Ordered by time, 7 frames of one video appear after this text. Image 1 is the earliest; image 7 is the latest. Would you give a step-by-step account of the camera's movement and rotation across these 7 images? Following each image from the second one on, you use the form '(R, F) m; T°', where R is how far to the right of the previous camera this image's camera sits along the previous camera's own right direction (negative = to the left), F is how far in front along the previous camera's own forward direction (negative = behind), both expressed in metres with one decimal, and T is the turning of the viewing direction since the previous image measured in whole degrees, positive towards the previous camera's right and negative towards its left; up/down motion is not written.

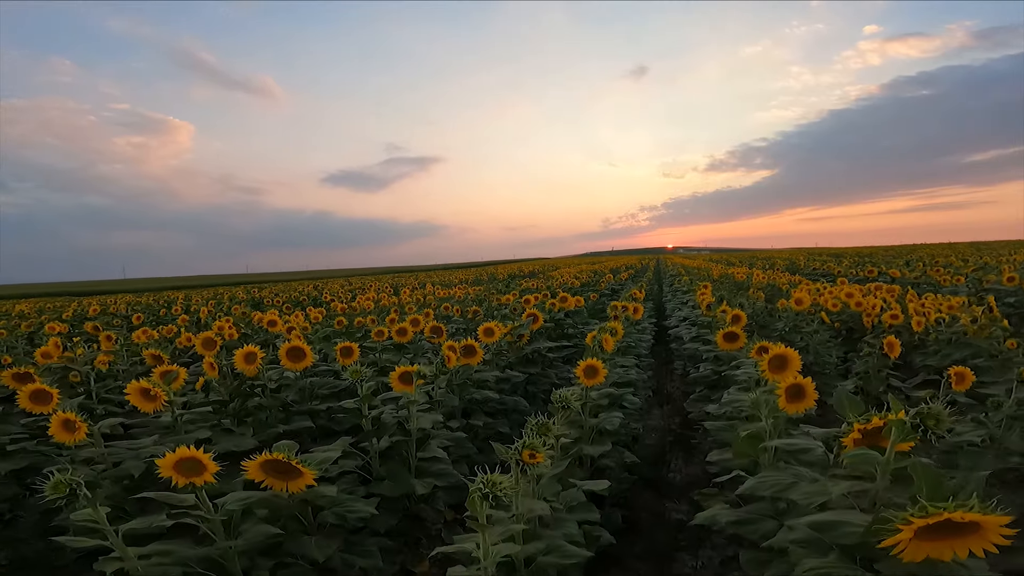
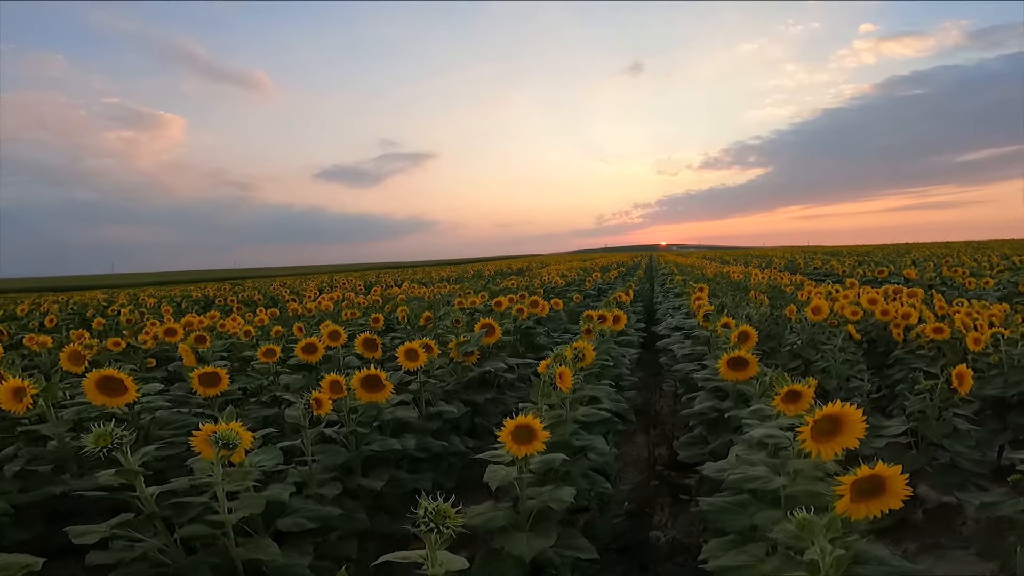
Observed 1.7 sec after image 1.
(+0.5, +1.7) m; +1°
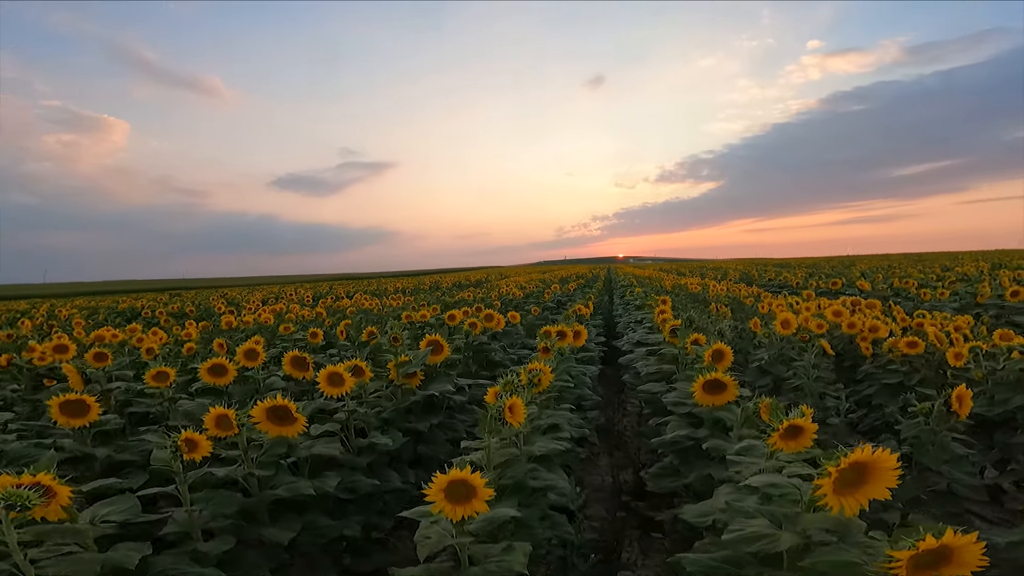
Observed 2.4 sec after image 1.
(+0.1, +0.7) m; +4°
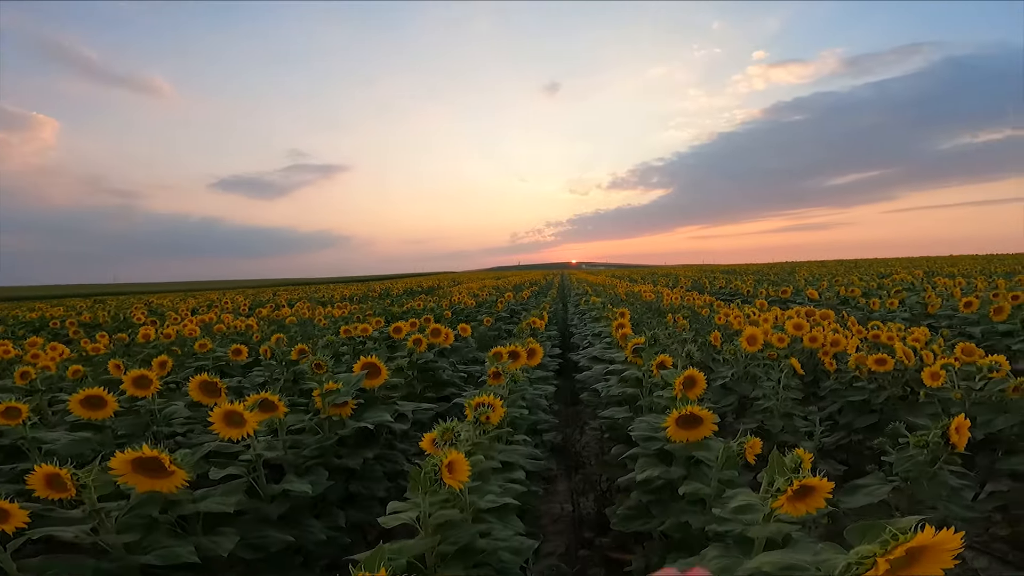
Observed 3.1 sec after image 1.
(+0.1, +0.6) m; +5°
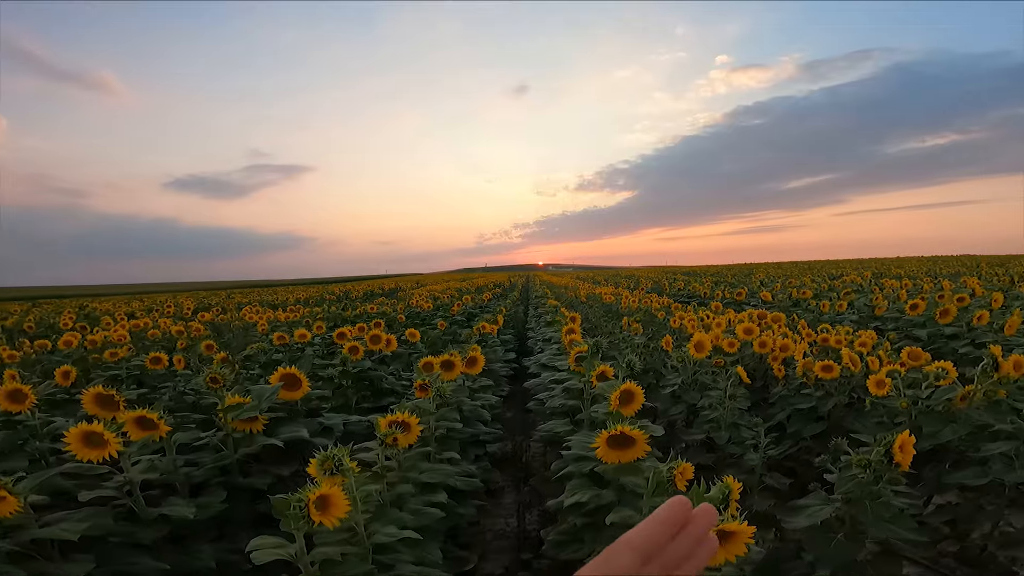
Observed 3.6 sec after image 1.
(+0.3, +0.3) m; +3°
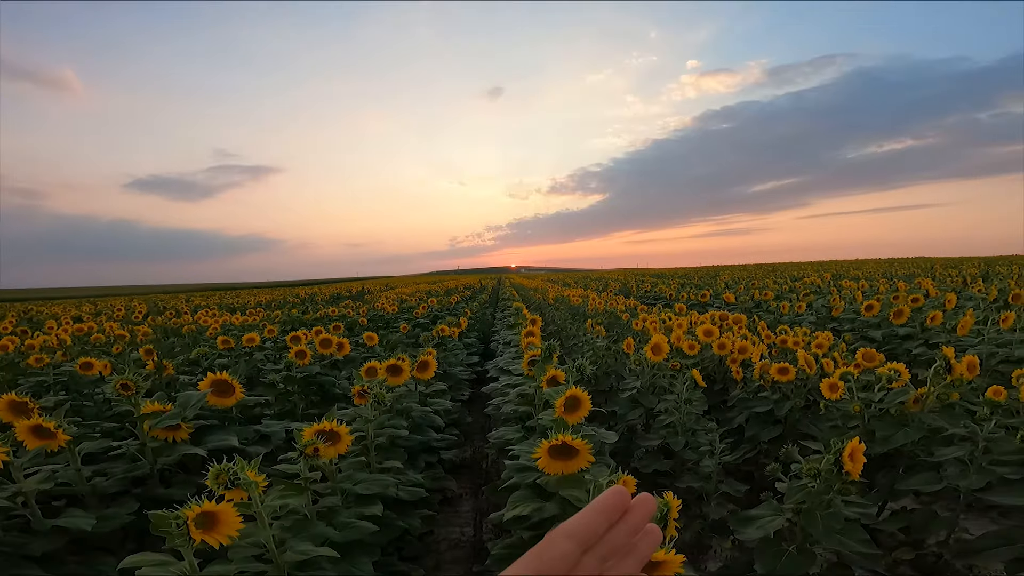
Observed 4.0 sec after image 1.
(+0.2, +0.2) m; +3°
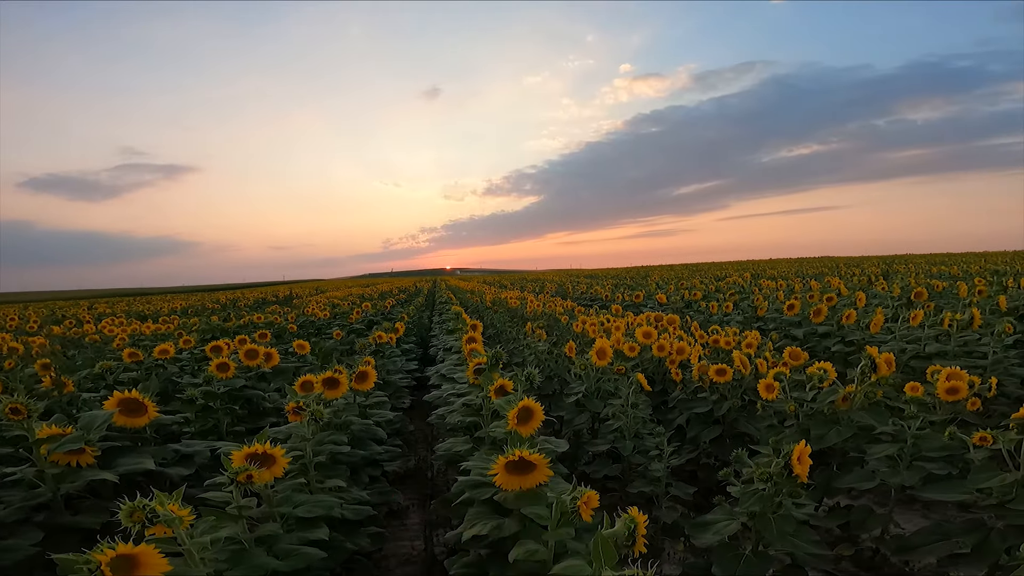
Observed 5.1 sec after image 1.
(-0.1, +0.2) m; +7°
